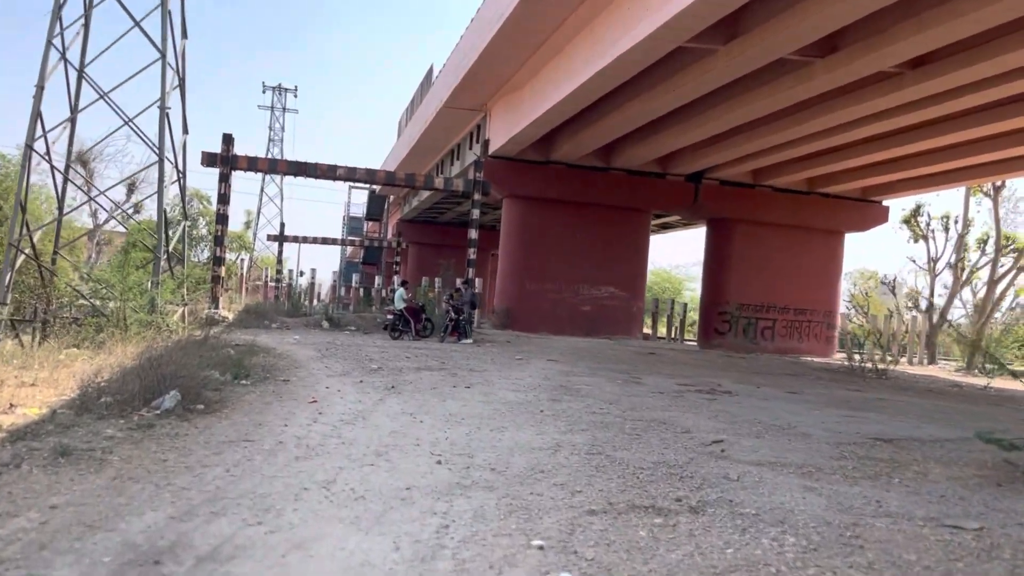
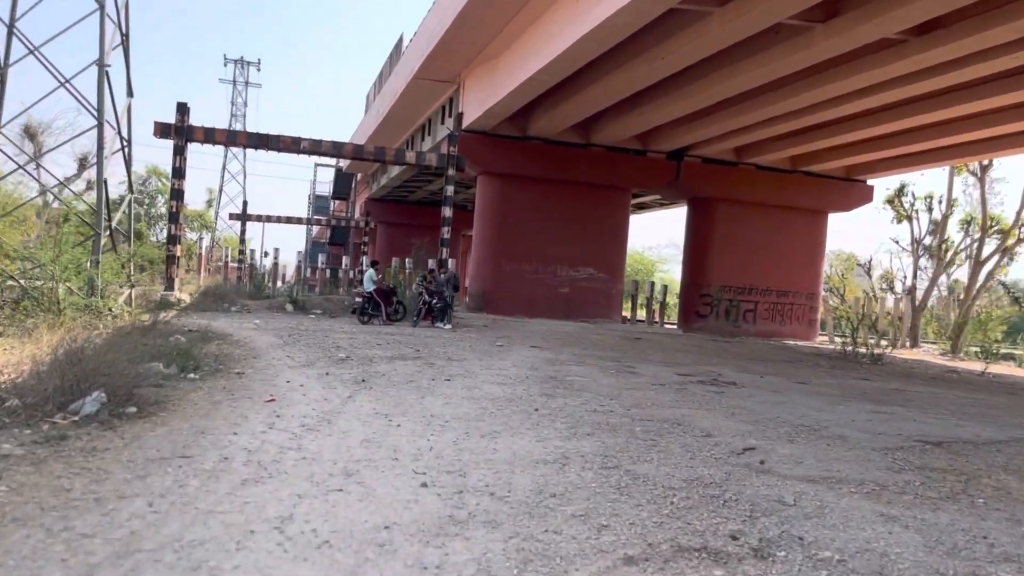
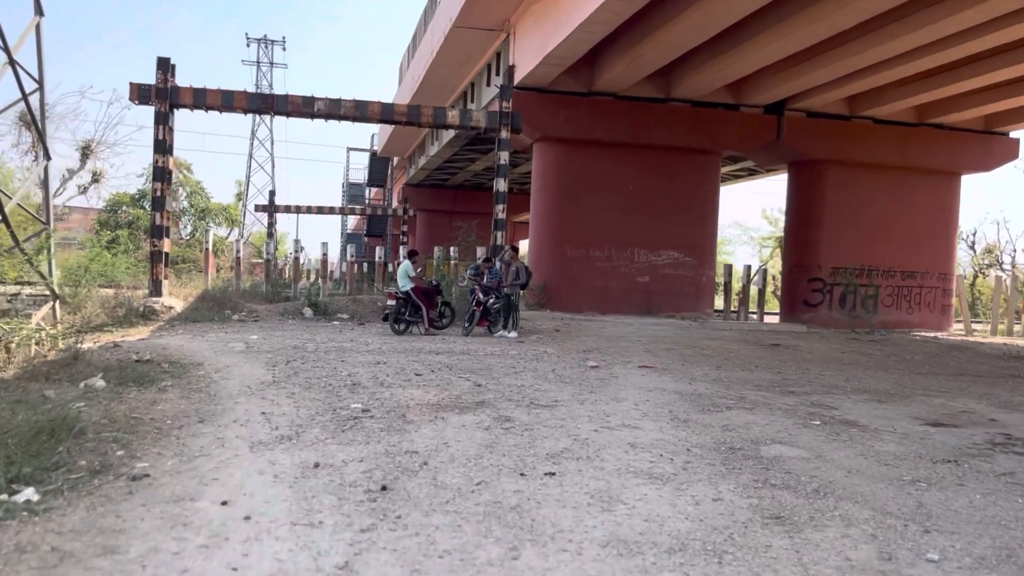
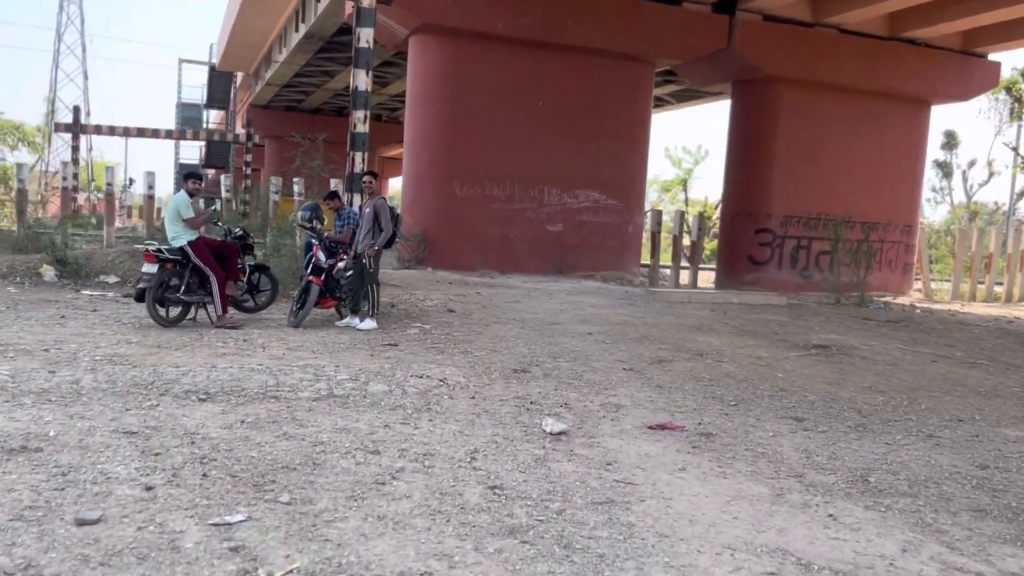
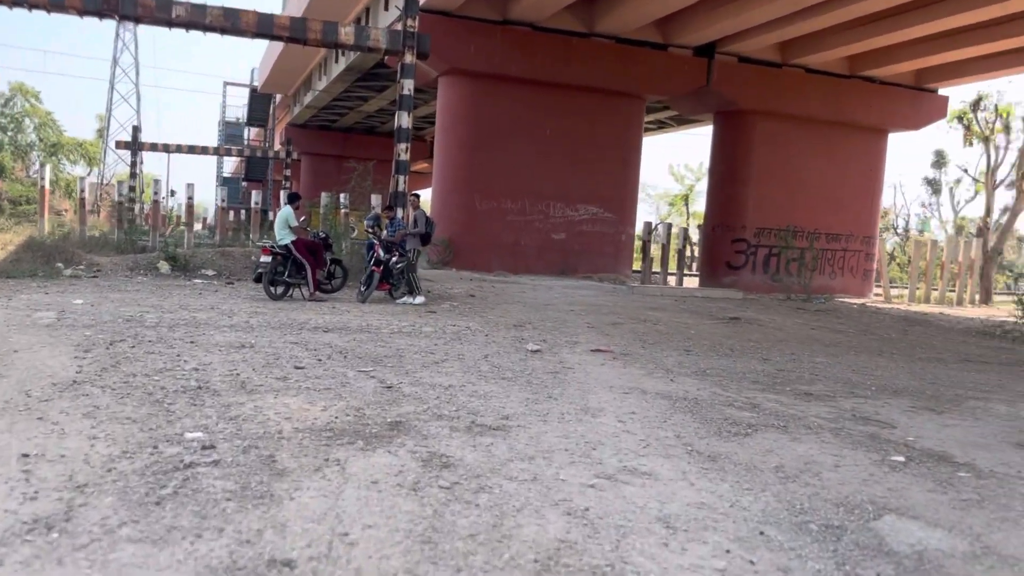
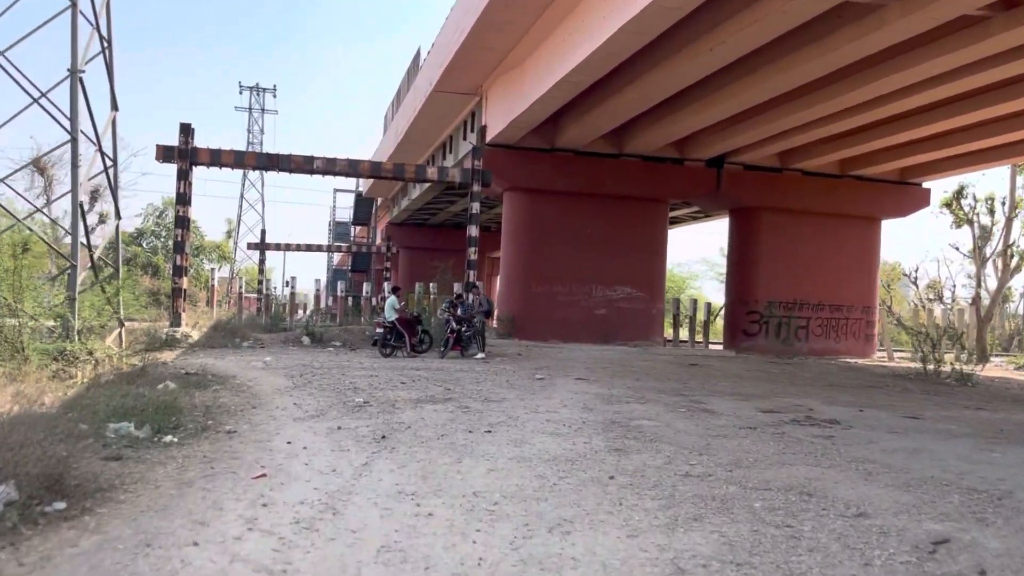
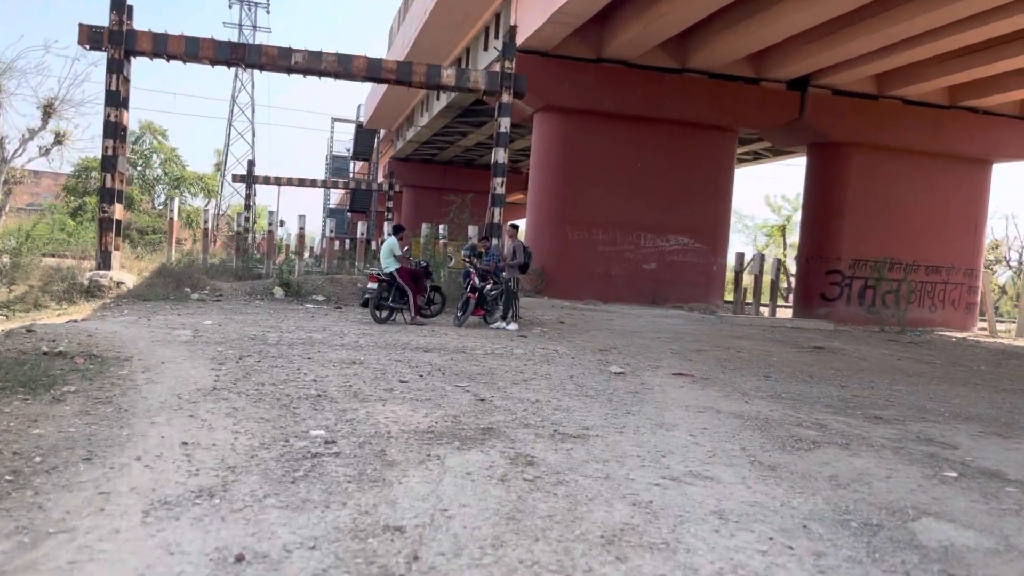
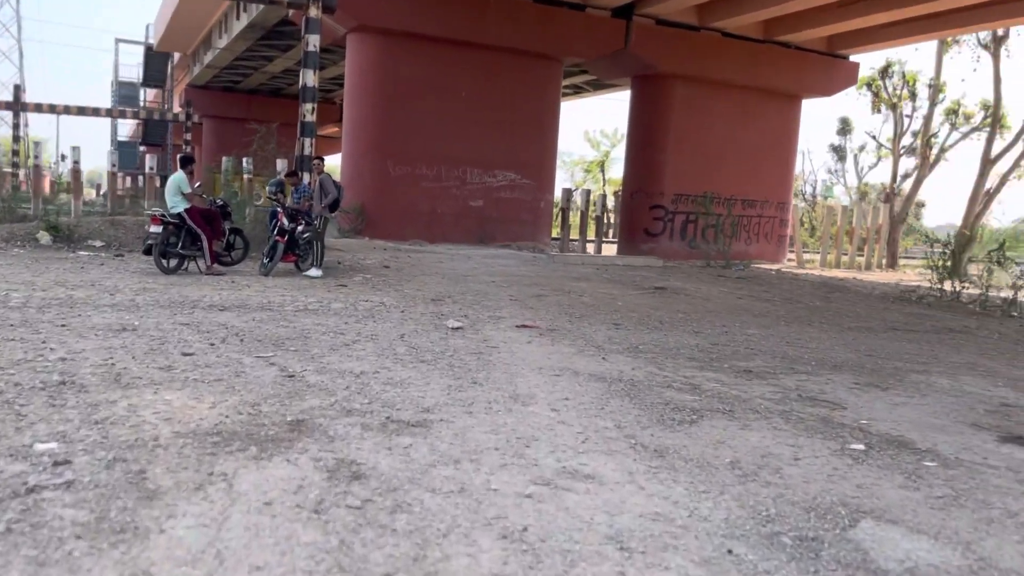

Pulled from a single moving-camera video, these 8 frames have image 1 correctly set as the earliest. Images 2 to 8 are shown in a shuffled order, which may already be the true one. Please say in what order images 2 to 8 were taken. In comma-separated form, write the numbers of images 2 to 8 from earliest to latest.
2, 6, 3, 7, 5, 8, 4
